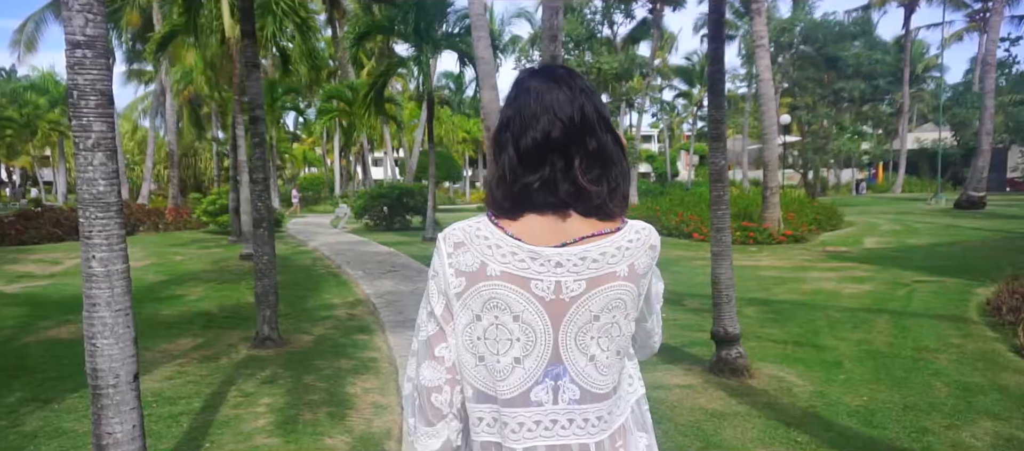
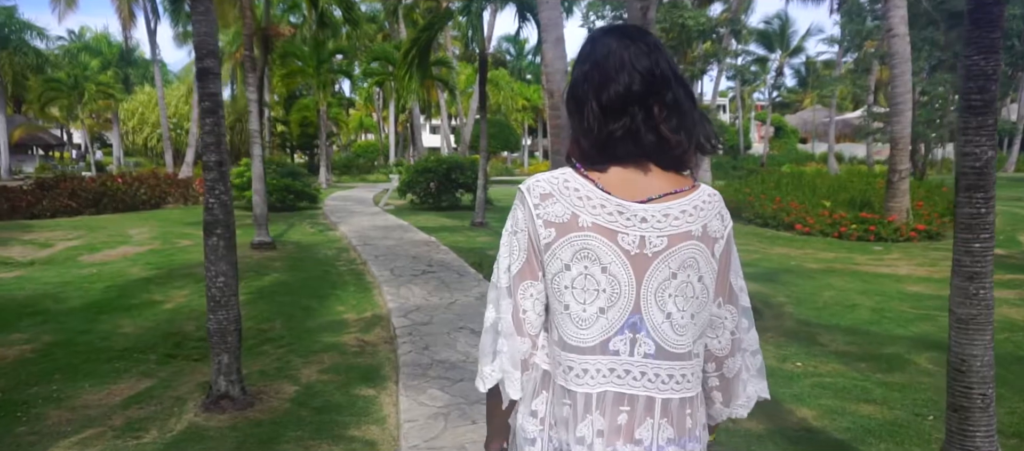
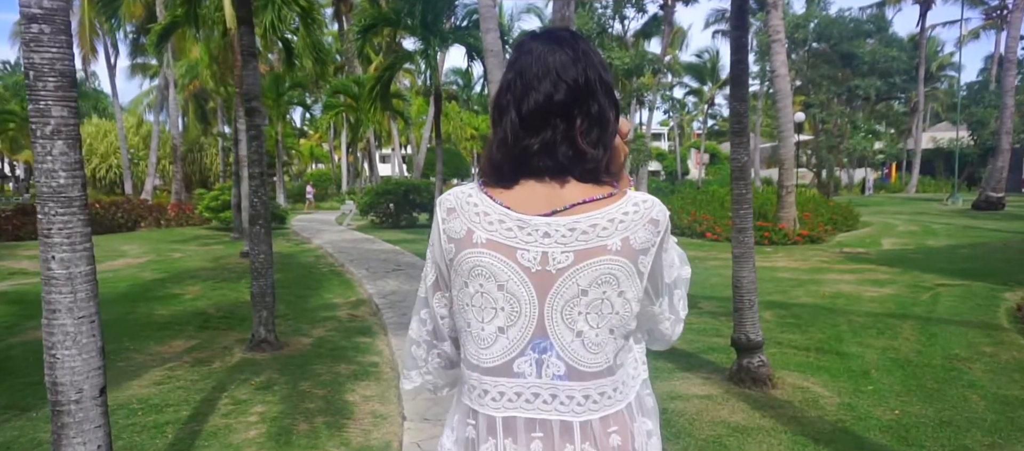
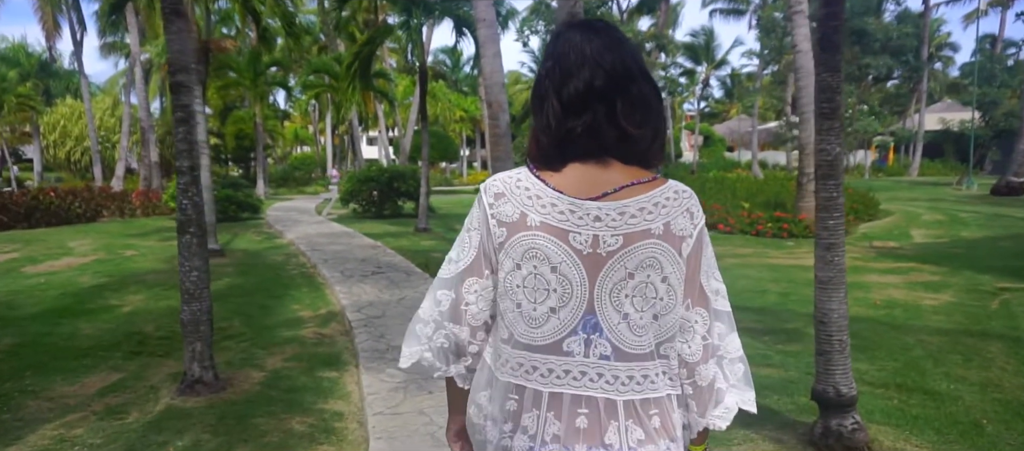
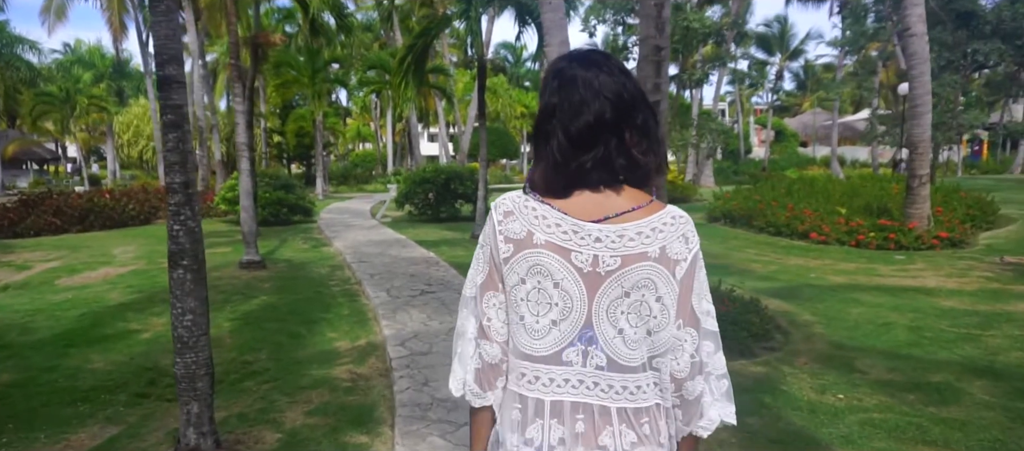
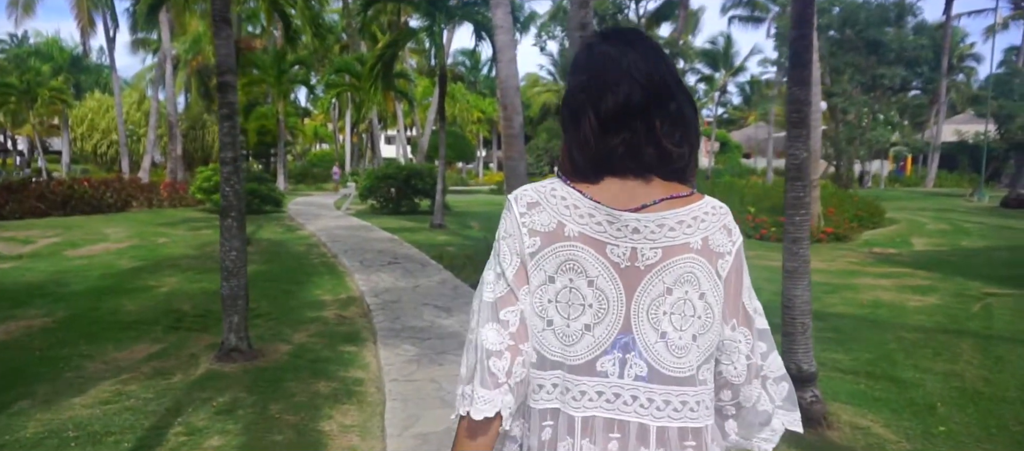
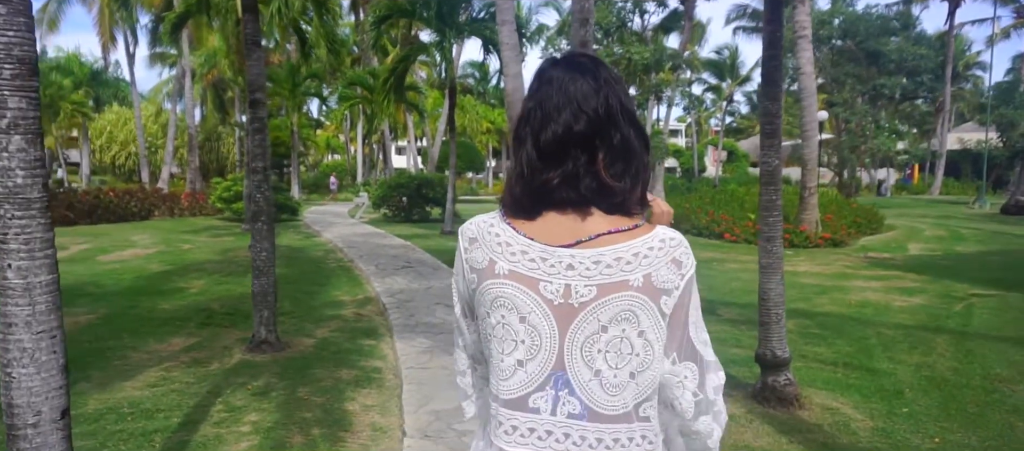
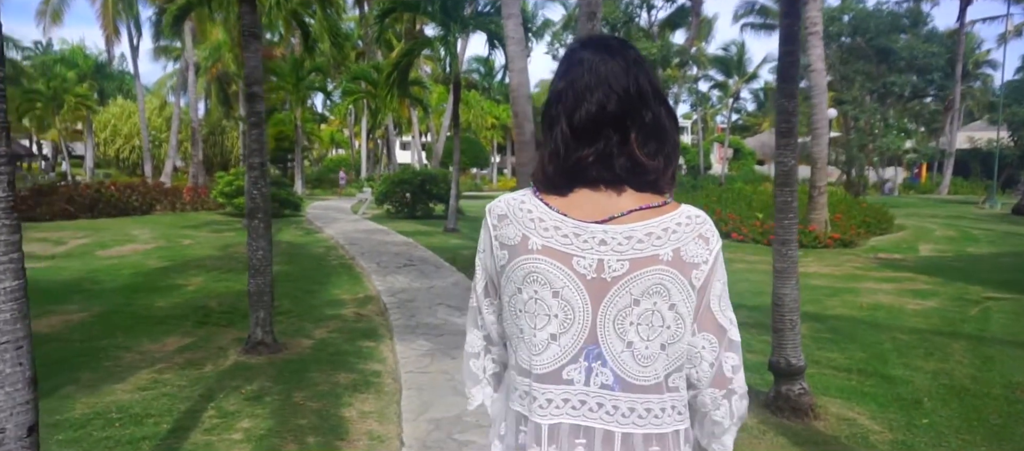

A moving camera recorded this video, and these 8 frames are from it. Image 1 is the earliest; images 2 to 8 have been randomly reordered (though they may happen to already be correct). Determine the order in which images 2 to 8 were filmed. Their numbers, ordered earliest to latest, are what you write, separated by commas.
3, 7, 8, 6, 4, 2, 5
